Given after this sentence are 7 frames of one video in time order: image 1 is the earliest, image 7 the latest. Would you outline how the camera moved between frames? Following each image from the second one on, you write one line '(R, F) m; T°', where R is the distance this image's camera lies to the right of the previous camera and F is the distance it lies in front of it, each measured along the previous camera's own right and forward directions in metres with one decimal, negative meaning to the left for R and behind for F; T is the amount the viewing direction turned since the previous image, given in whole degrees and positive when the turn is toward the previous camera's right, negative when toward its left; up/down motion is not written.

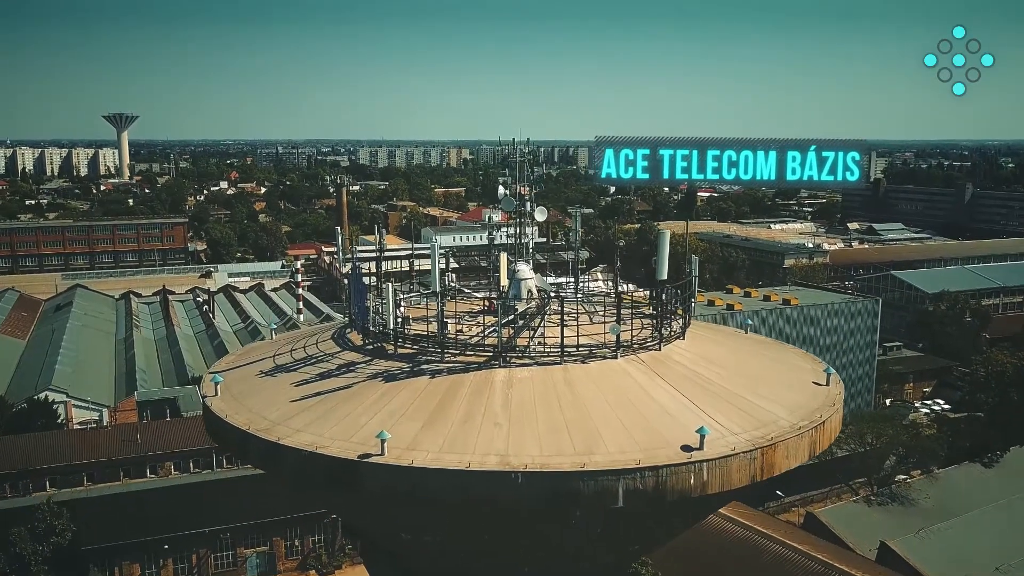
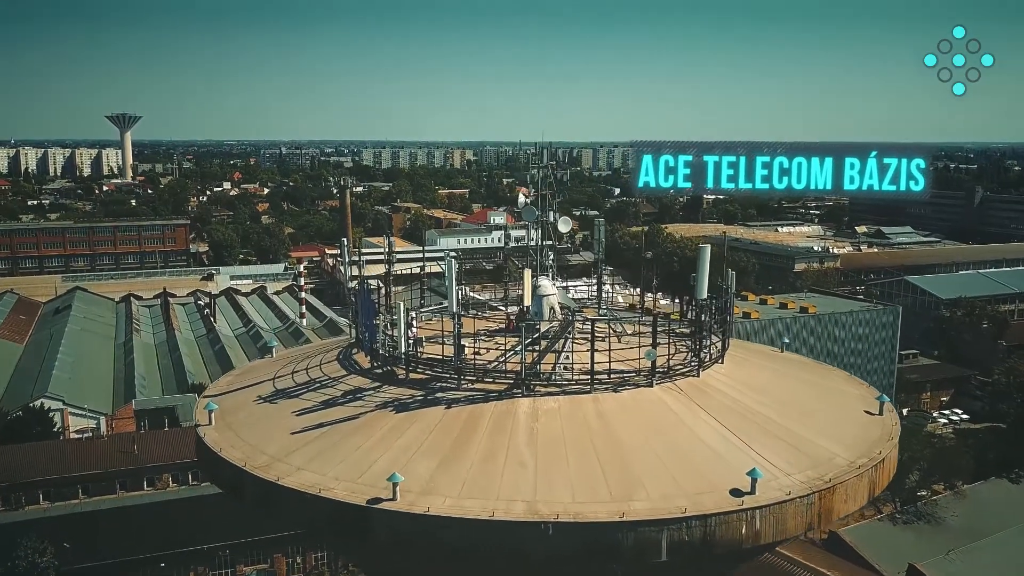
(-0.3, +1.1) m; 0°
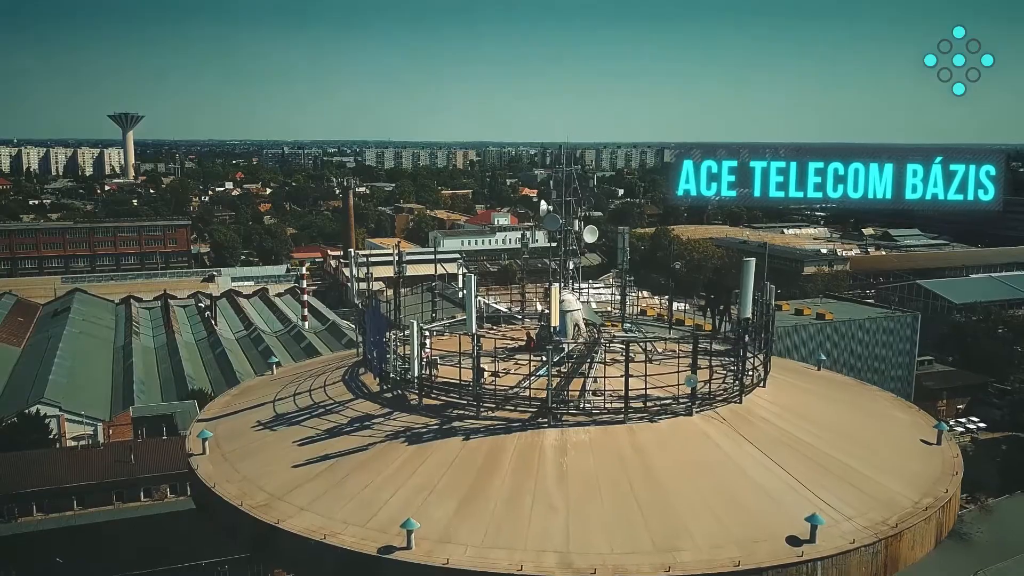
(-0.3, +1.0) m; 0°
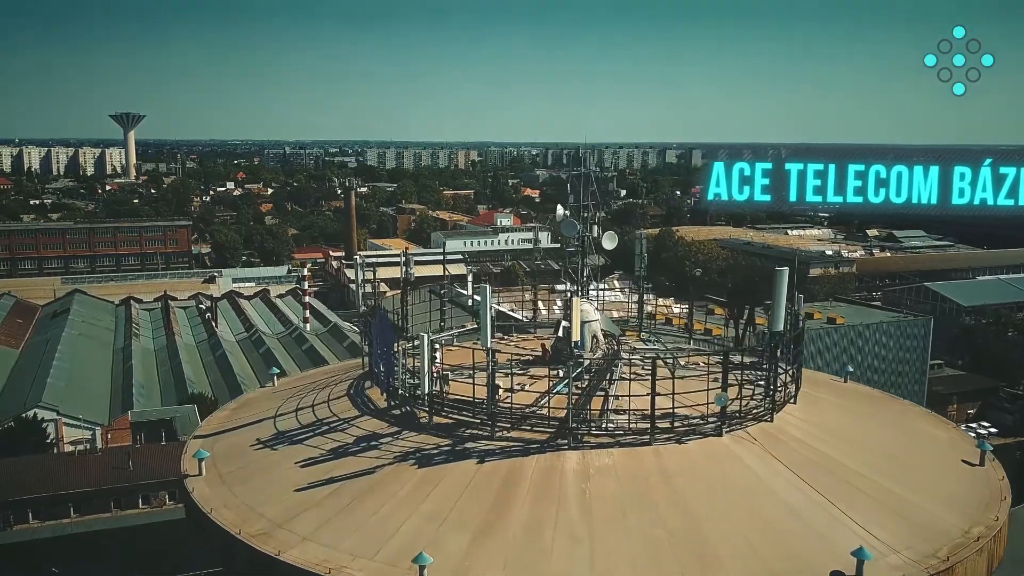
(-0.2, +0.6) m; 0°
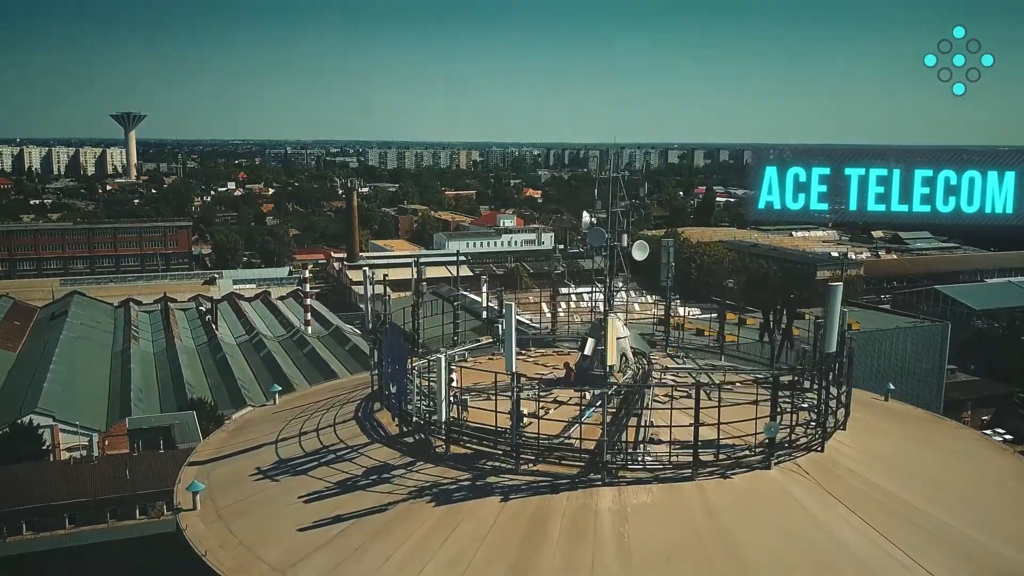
(-0.3, +0.8) m; 0°
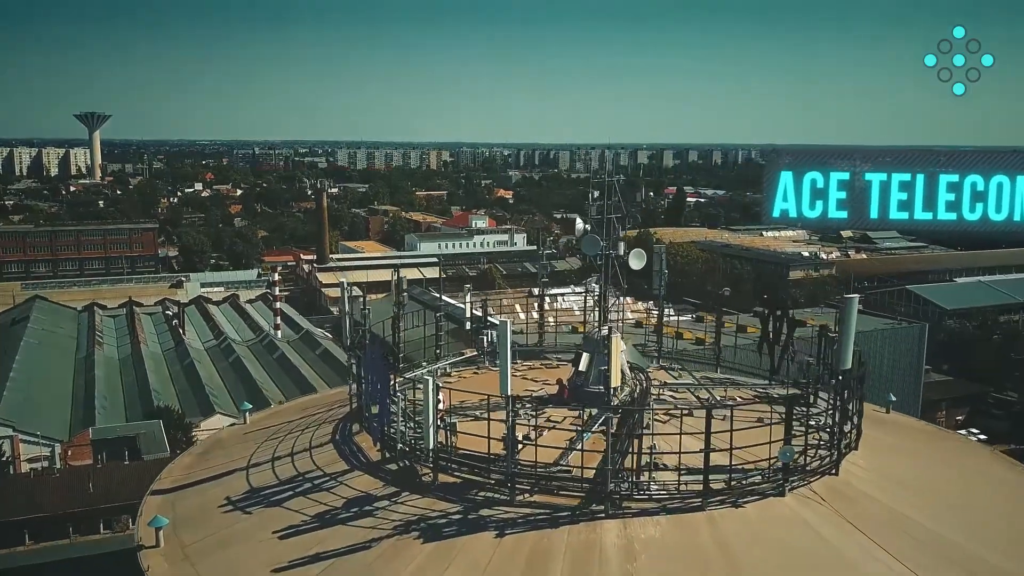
(-0.2, +0.6) m; +2°
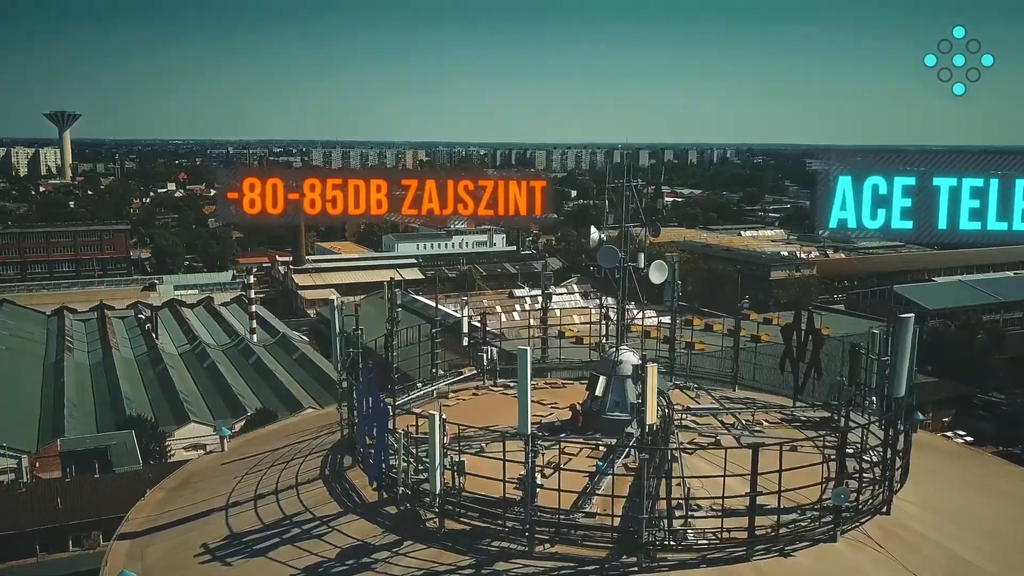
(-0.3, +0.9) m; +2°
